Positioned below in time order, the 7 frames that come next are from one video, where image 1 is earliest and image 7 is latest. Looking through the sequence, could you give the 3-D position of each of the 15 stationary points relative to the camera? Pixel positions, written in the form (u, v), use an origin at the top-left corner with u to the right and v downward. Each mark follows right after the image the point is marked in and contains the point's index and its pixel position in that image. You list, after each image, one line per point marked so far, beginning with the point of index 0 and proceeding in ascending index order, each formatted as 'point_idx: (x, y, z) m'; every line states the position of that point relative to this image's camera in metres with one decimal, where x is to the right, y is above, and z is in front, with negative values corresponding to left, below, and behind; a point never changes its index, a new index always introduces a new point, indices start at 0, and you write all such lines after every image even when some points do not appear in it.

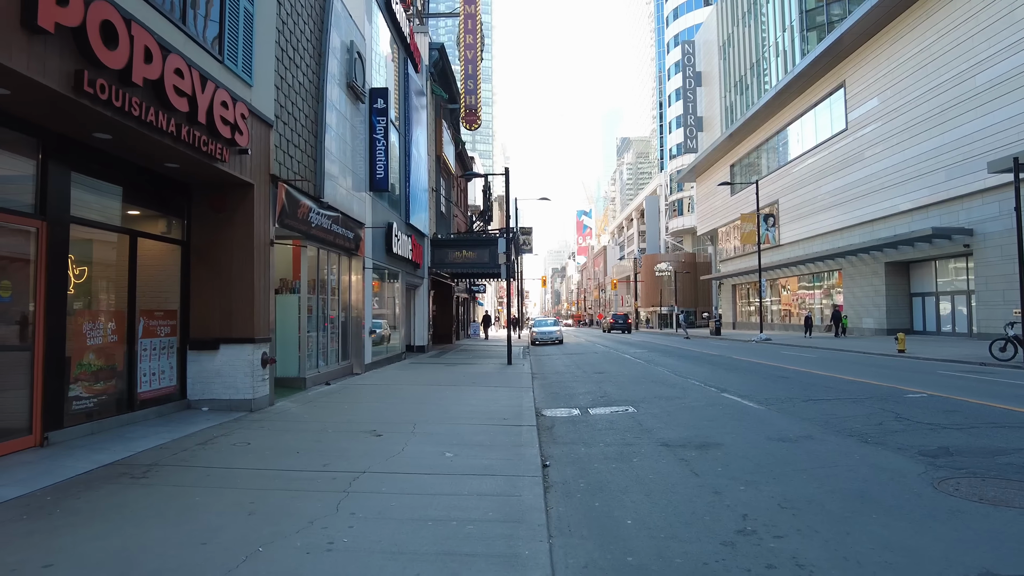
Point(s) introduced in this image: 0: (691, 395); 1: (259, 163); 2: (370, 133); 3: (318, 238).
0: (+3.4, -2.1, +12.4) m
1: (-4.0, +2.0, +10.2) m
2: (-3.8, +4.2, +17.4) m
3: (-4.0, +1.0, +13.2) m
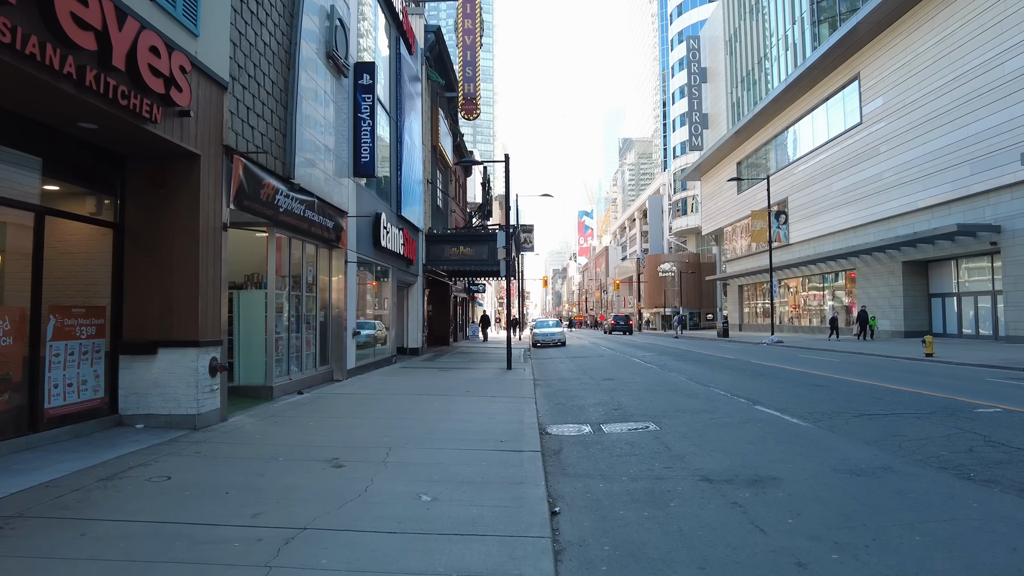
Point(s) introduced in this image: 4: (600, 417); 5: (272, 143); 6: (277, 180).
0: (+3.4, -2.0, +10.7) m
1: (-4.0, +2.1, +8.5) m
2: (-3.8, +4.3, +15.7) m
3: (-4.0, +1.1, +11.5) m
4: (+1.4, -2.1, +10.3) m
5: (-4.0, +2.4, +10.7) m
6: (-3.9, +1.8, +10.8) m
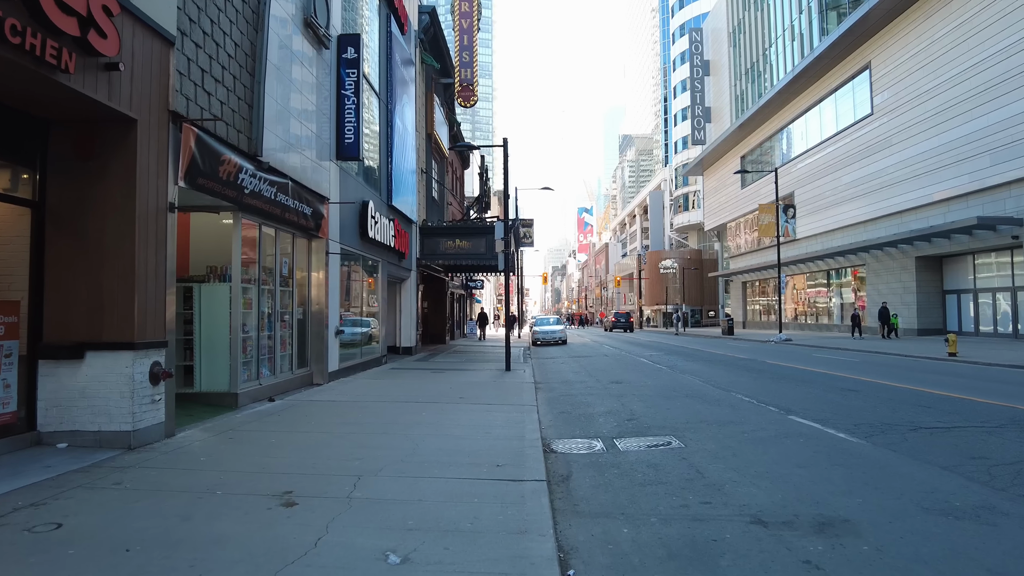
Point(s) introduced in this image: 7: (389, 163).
0: (+3.4, -1.9, +9.3) m
1: (-4.0, +2.2, +7.1) m
2: (-3.9, +4.4, +14.3) m
3: (-4.0, +1.2, +10.1) m
4: (+1.4, -2.0, +9.0) m
5: (-4.0, +2.5, +9.3) m
6: (-3.9, +1.9, +9.4) m
7: (-3.7, +3.8, +19.5) m
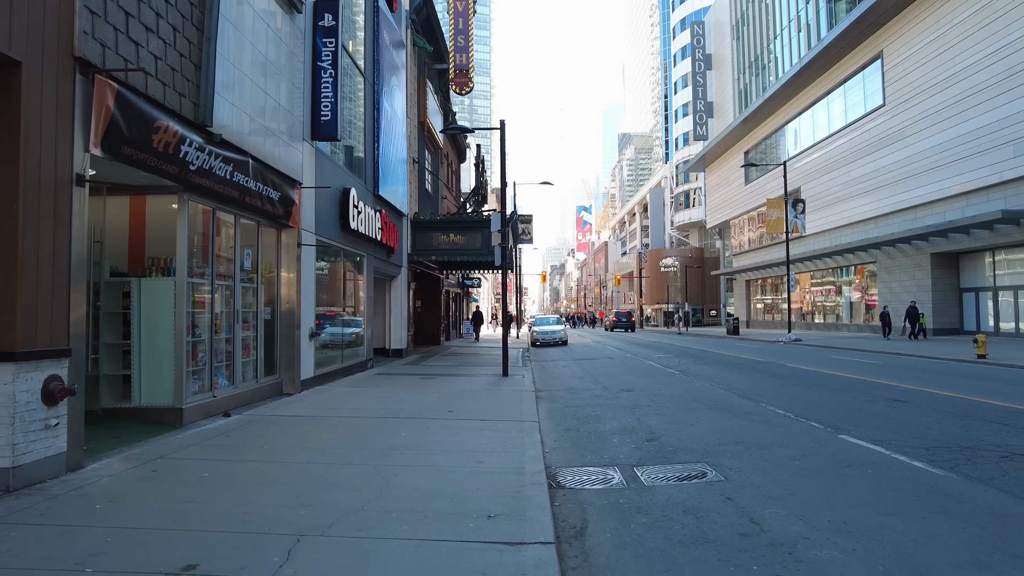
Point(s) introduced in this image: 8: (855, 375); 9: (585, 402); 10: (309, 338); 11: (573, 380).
0: (+3.4, -1.8, +7.8) m
1: (-4.0, +2.2, +5.6) m
2: (-3.9, +4.5, +12.7) m
3: (-4.1, +1.3, +8.6) m
4: (+1.3, -1.9, +7.4) m
5: (-4.0, +2.6, +7.8) m
6: (-4.0, +2.0, +7.8) m
7: (-3.8, +3.9, +17.9) m
8: (+8.2, -2.1, +15.5) m
9: (+1.3, -2.0, +11.3) m
10: (-3.9, -1.0, +12.3) m
11: (+1.4, -2.1, +14.6) m
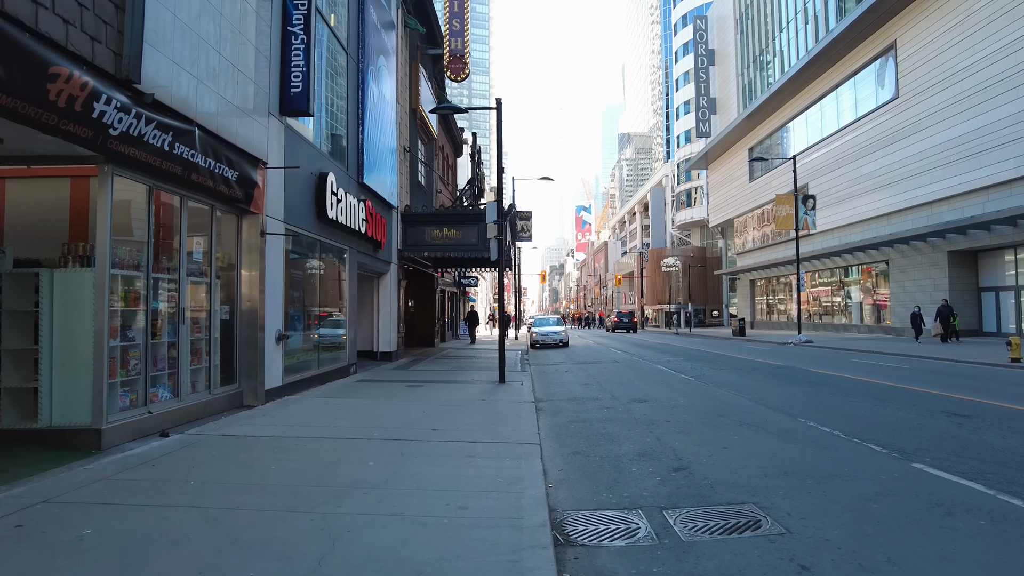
0: (+3.3, -1.8, +6.3) m
1: (-4.1, +2.3, +4.0) m
2: (-4.0, +4.5, +11.2) m
3: (-4.1, +1.4, +7.0) m
4: (+1.3, -1.8, +5.9) m
5: (-4.1, +2.6, +6.2) m
6: (-4.0, +2.0, +6.3) m
7: (-3.9, +3.9, +16.4) m
8: (+8.2, -2.0, +14.0) m
9: (+1.2, -1.9, +9.8) m
10: (-3.9, -0.9, +10.8) m
11: (+1.3, -2.0, +13.0) m
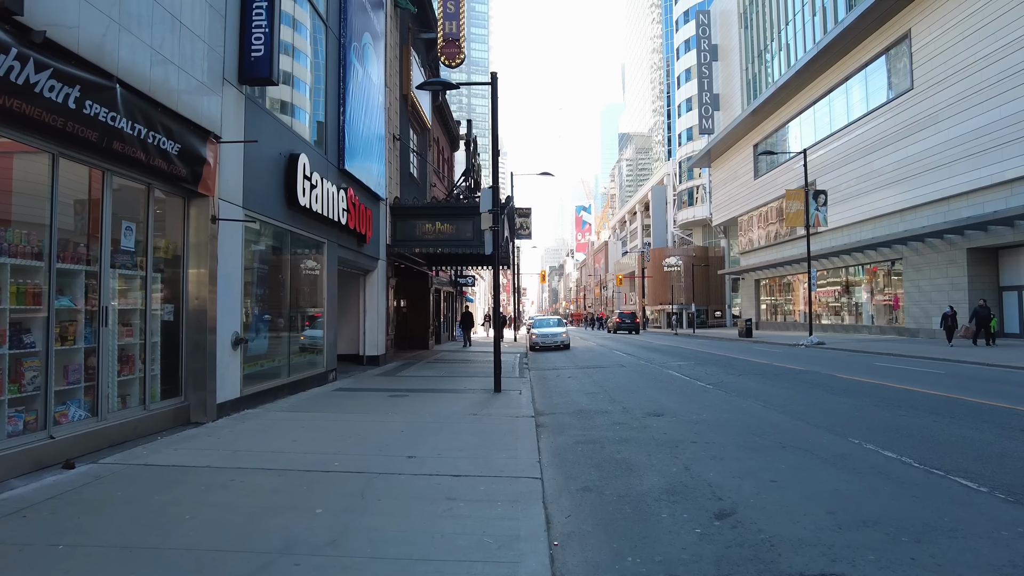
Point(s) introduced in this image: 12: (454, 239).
0: (+3.3, -1.7, +4.7) m
1: (-4.1, +2.4, +2.5) m
2: (-4.0, +4.6, +9.6) m
3: (-4.2, +1.4, +5.5) m
4: (+1.2, -1.8, +4.4) m
5: (-4.1, +2.7, +4.7) m
6: (-4.1, +2.1, +4.7) m
7: (-3.9, +4.0, +14.9) m
8: (+8.1, -2.0, +12.4) m
9: (+1.2, -1.9, +8.2) m
10: (-4.0, -0.8, +9.3) m
11: (+1.3, -2.0, +11.5) m
12: (-1.7, +1.4, +19.4) m
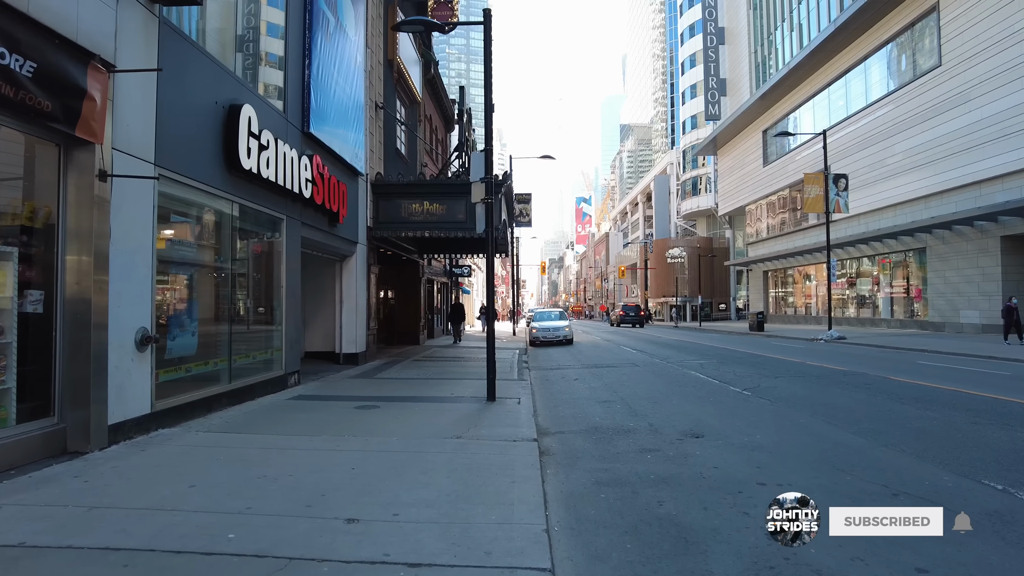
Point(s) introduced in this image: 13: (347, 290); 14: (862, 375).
0: (+3.2, -1.5, +2.5) m
1: (-4.2, +2.5, +0.2) m
2: (-4.1, +4.8, +7.3) m
3: (-4.2, +1.6, +3.2) m
4: (+1.2, -1.6, +2.1) m
5: (-4.2, +2.8, +2.4) m
6: (-4.1, +2.2, +2.4) m
7: (-4.0, +4.2, +12.5) m
8: (+8.0, -1.8, +10.2) m
9: (+1.1, -1.7, +6.0) m
10: (-4.0, -0.6, +7.0) m
11: (+1.2, -1.7, +9.3) m
12: (-1.8, +1.8, +17.1) m
13: (-4.0, 0.0, +15.6) m
14: (+7.3, -1.8, +13.3) m
